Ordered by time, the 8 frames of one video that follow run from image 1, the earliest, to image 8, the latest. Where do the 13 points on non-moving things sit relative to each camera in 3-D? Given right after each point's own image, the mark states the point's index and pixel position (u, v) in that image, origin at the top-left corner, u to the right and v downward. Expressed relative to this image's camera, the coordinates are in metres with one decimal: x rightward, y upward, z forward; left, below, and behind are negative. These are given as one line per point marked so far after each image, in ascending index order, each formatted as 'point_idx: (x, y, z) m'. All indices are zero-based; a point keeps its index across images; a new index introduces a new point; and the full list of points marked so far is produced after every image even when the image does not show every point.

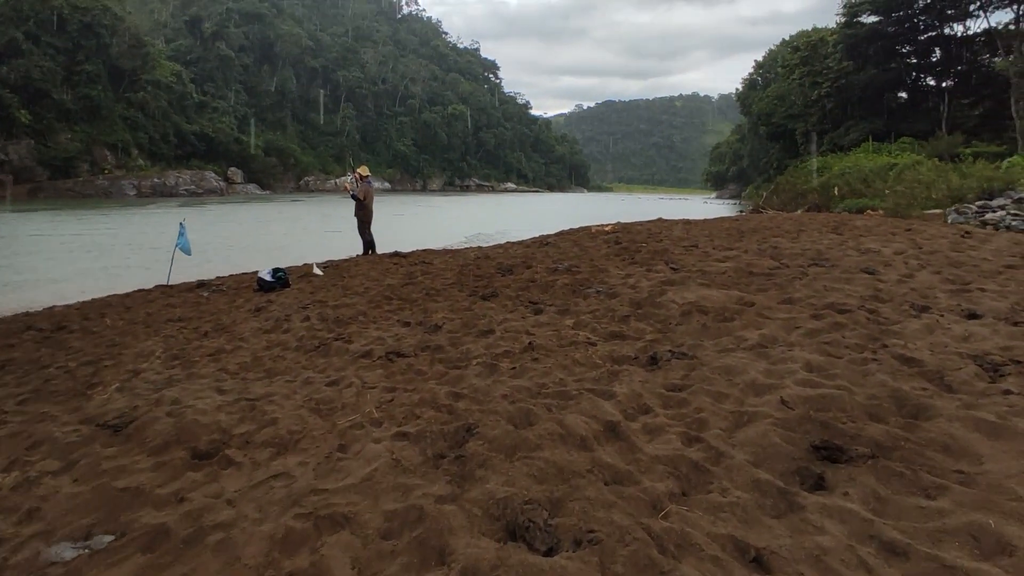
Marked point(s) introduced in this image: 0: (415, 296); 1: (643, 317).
0: (-1.2, -0.1, +7.4) m
1: (+1.3, -0.3, +5.9) m
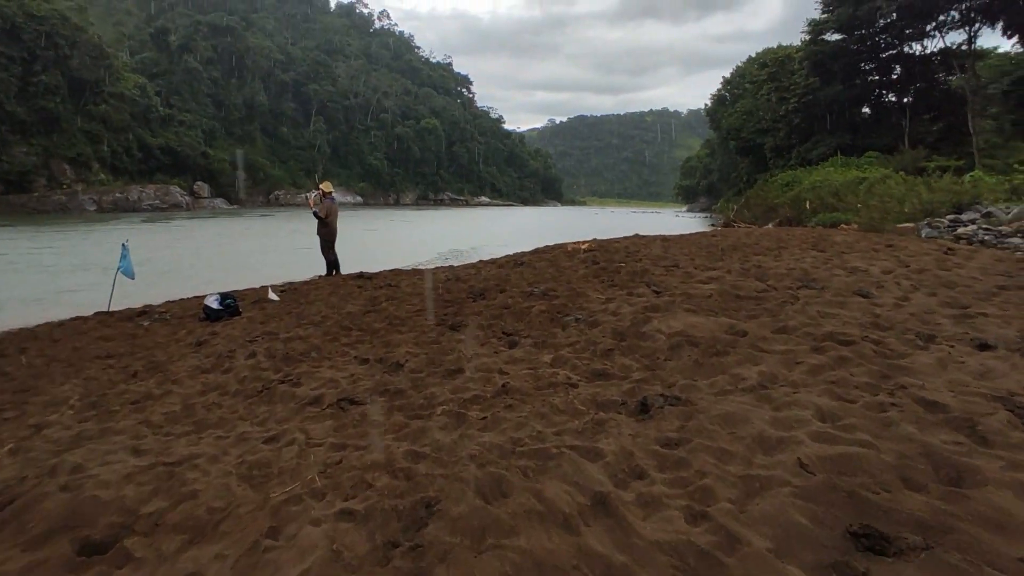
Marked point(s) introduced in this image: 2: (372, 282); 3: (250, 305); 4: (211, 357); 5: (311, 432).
0: (-1.5, -0.4, +6.7) m
1: (+1.0, -0.6, +5.4) m
2: (-2.4, +0.1, +10.2) m
3: (-3.6, -0.2, +8.6) m
4: (-3.0, -0.7, +6.0) m
5: (-1.4, -1.0, +4.1) m
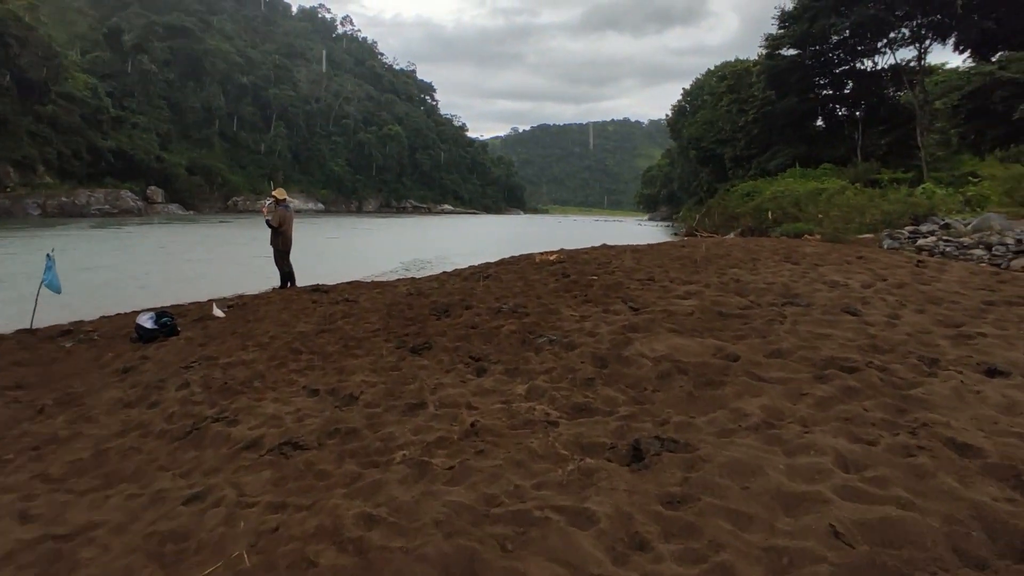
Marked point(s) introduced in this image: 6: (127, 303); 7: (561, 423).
0: (-1.8, -0.6, +6.0) m
1: (+0.8, -0.7, +4.8) m
2: (-2.9, -0.1, +9.4) m
3: (-4.1, -0.4, +7.7) m
4: (-3.2, -0.9, +5.2) m
5: (-1.5, -1.1, +3.4) m
6: (-8.2, -0.3, +13.0) m
7: (+0.3, -0.9, +4.1) m
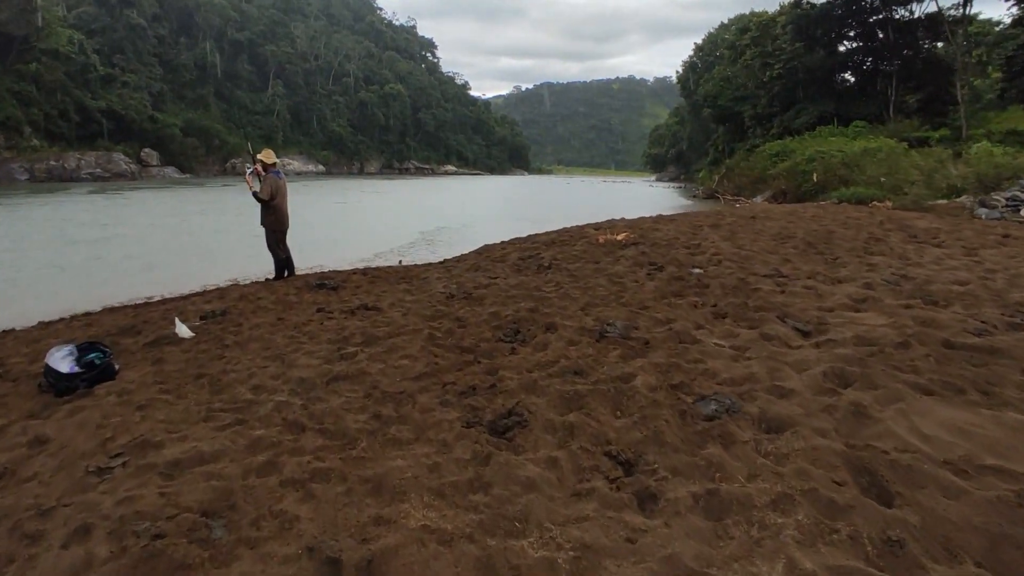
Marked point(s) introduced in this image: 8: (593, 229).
0: (-0.9, -0.8, +3.6) m
1: (+1.6, -1.0, +2.4) m
2: (-2.0, -0.1, +6.9) m
3: (-3.2, -0.5, +5.3) m
4: (-2.4, -1.1, +2.8) m
5: (-0.7, -1.5, +1.0) m
6: (-7.3, -0.1, +10.6) m
7: (+1.2, -1.2, +1.6) m
8: (+1.5, +1.1, +11.5) m
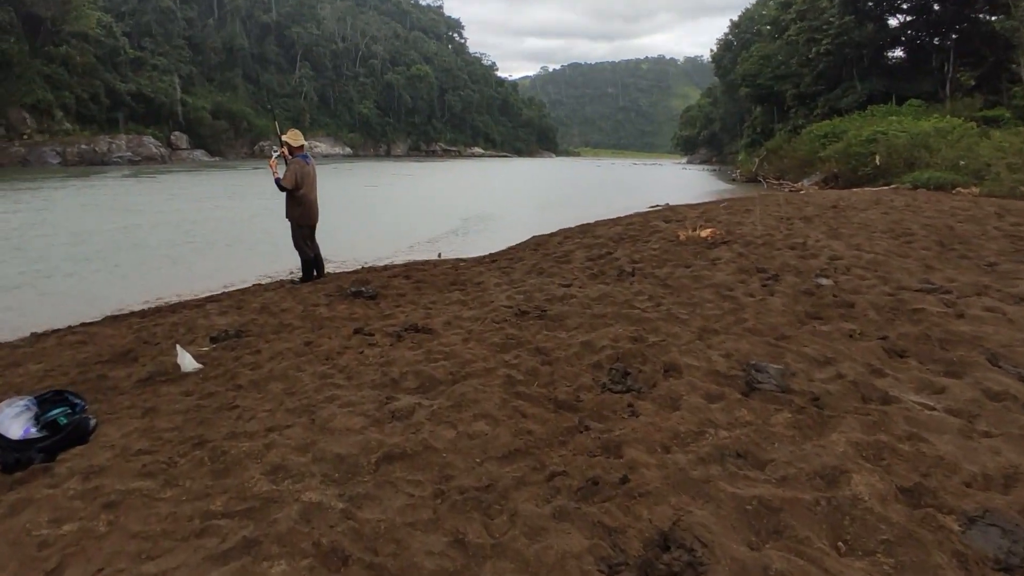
0: (-0.3, -1.0, +2.3) m
1: (+2.2, -1.3, +1.0) m
2: (-1.2, -0.2, +5.7) m
3: (-2.5, -0.7, +4.0) m
4: (-1.8, -1.3, +1.6) m
5: (-0.2, -1.8, -0.3) m
6: (-6.4, -0.1, +9.5) m
7: (+1.7, -1.5, +0.3) m
8: (+2.4, +1.1, +10.0) m
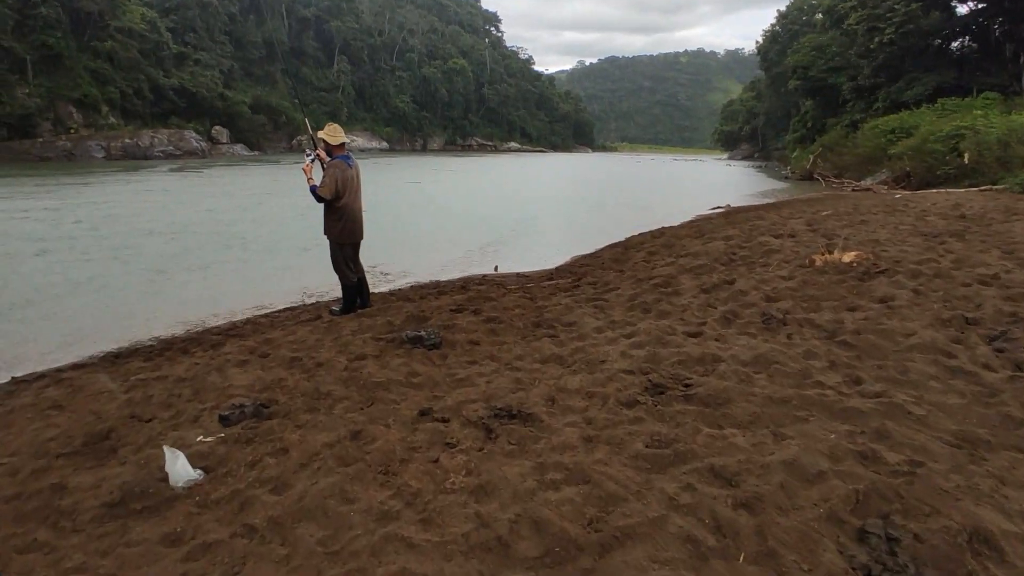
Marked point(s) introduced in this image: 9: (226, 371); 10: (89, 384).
0: (+0.3, -1.4, +0.7) m
1: (+2.7, -1.7, -0.7) m
2: (-0.4, -0.6, +4.2) m
3: (-1.8, -1.0, +2.6) m
4: (-1.2, -1.7, +0.1) m
5: (+0.3, -2.2, -1.8) m
6: (-5.4, -0.3, +8.2) m
7: (+2.2, -1.9, -1.4) m
8: (+3.5, +0.7, +8.3) m
9: (-2.1, -0.6, +4.6) m
10: (-3.3, -0.7, +4.7) m
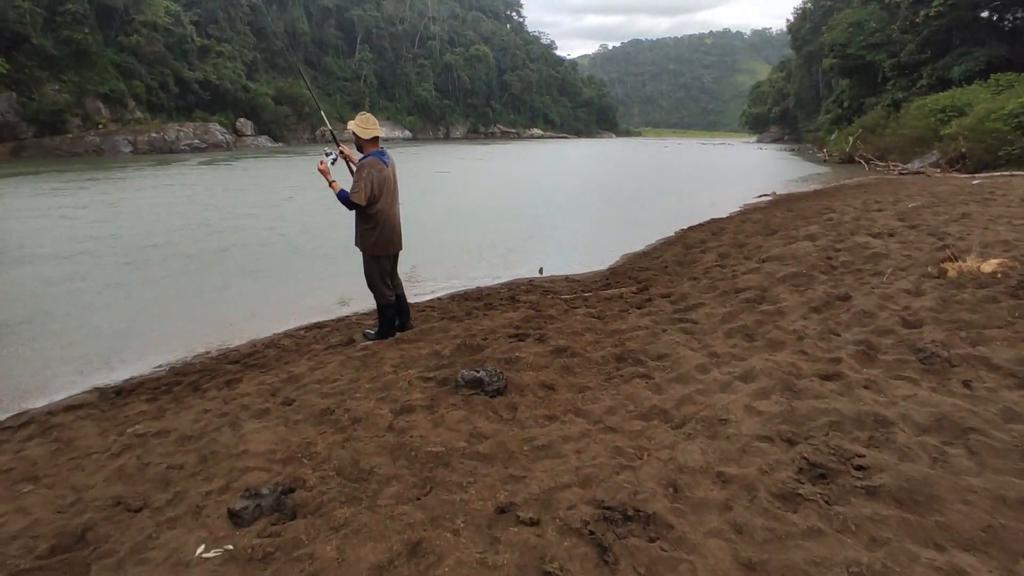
0: (+0.7, -1.7, -0.2) m
1: (+3.1, -2.0, -1.8) m
2: (+0.1, -0.8, +3.2) m
3: (-1.3, -1.3, +1.7) m
4: (-0.9, -2.0, -0.8) m
5: (+0.6, -2.5, -2.8) m
6: (-4.7, -0.5, +7.5) m
7: (+2.5, -2.2, -2.4) m
8: (+4.1, +0.6, +7.2) m
9: (-1.6, -0.8, +3.7) m
10: (-2.8, -1.0, +3.9) m
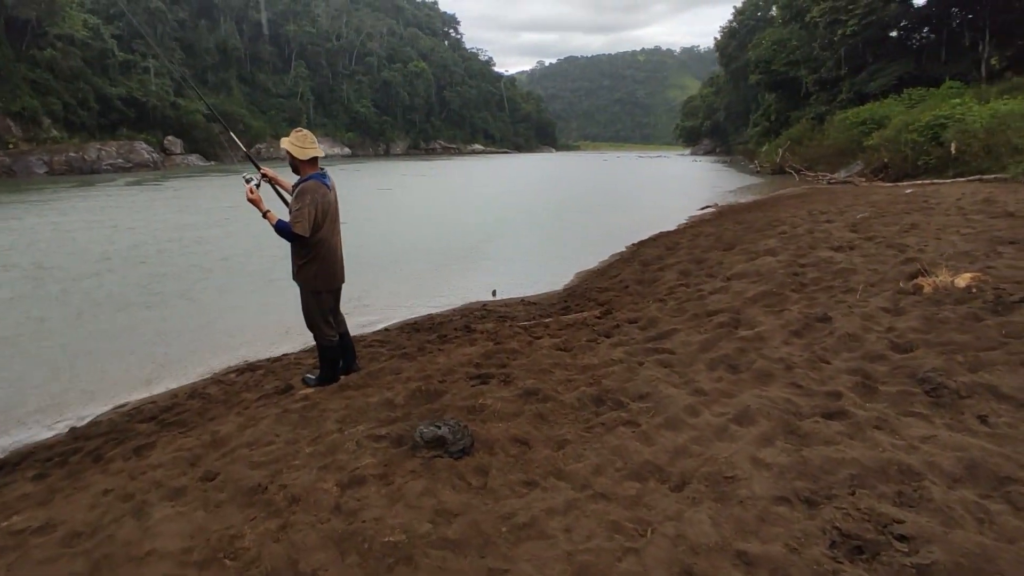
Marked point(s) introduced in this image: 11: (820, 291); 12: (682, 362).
0: (+0.9, -1.8, -0.7) m
1: (+3.4, -2.0, -2.0) m
2: (-0.1, -1.0, +2.7) m
3: (-1.3, -1.5, +1.0) m
4: (-0.6, -2.1, -1.4) m
5: (+1.1, -2.6, -3.3) m
6: (-5.2, -0.9, +6.5) m
7: (+2.9, -2.2, -2.7) m
8: (+3.6, +0.4, +7.0) m
9: (-1.8, -1.1, +3.0) m
10: (-2.9, -1.3, +3.1) m
11: (+2.8, 0.0, +5.6) m
12: (+1.2, -0.5, +4.4) m
